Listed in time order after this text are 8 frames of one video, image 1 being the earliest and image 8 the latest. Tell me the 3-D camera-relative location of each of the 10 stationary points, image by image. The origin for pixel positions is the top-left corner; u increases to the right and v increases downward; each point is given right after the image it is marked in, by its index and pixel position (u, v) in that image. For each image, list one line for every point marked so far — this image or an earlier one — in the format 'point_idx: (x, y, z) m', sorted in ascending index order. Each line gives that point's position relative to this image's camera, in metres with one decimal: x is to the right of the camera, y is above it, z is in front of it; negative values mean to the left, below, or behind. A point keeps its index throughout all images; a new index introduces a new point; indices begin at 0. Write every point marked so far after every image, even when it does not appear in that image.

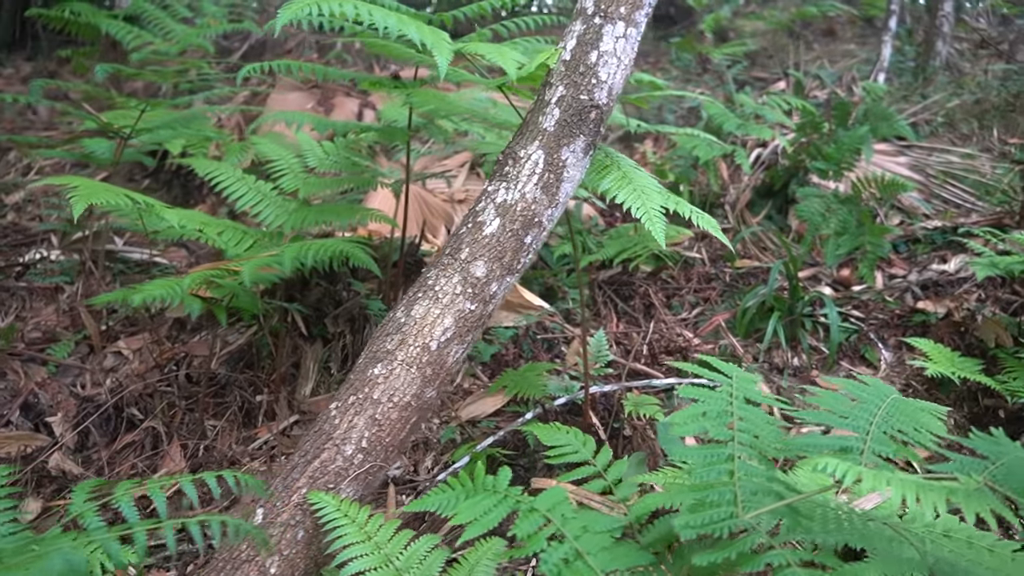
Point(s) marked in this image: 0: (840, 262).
0: (+1.7, +0.1, +4.2) m
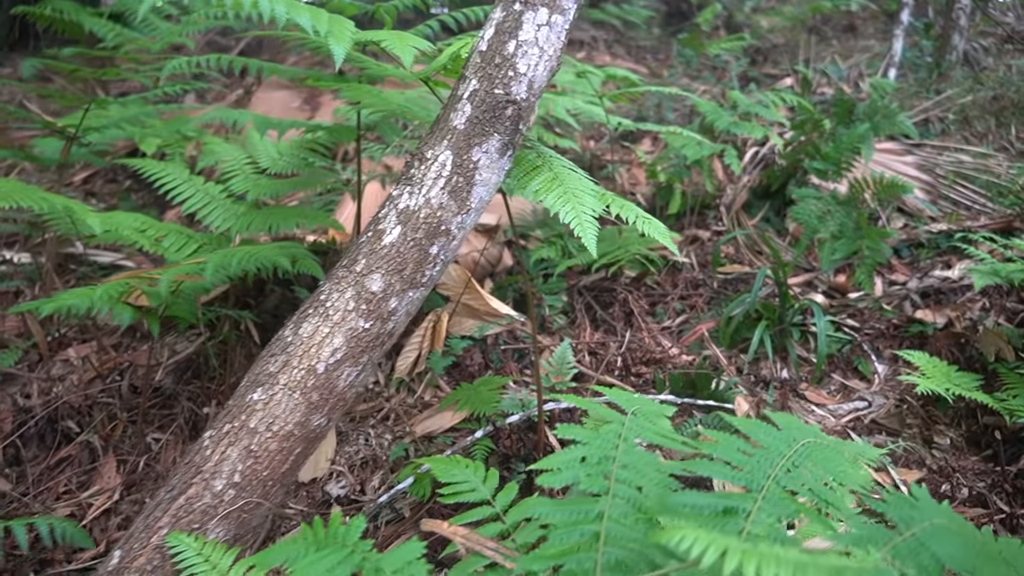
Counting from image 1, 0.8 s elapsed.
0: (+1.6, +0.1, +3.9) m
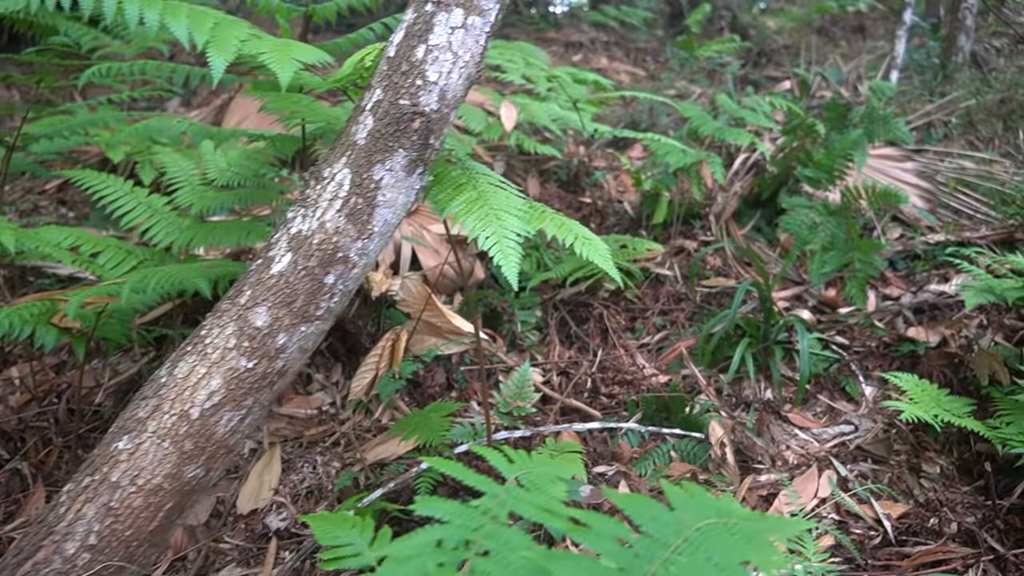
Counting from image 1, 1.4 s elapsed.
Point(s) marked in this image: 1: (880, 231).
0: (+1.5, 0.0, +3.7) m
1: (+1.9, +0.3, +4.1) m
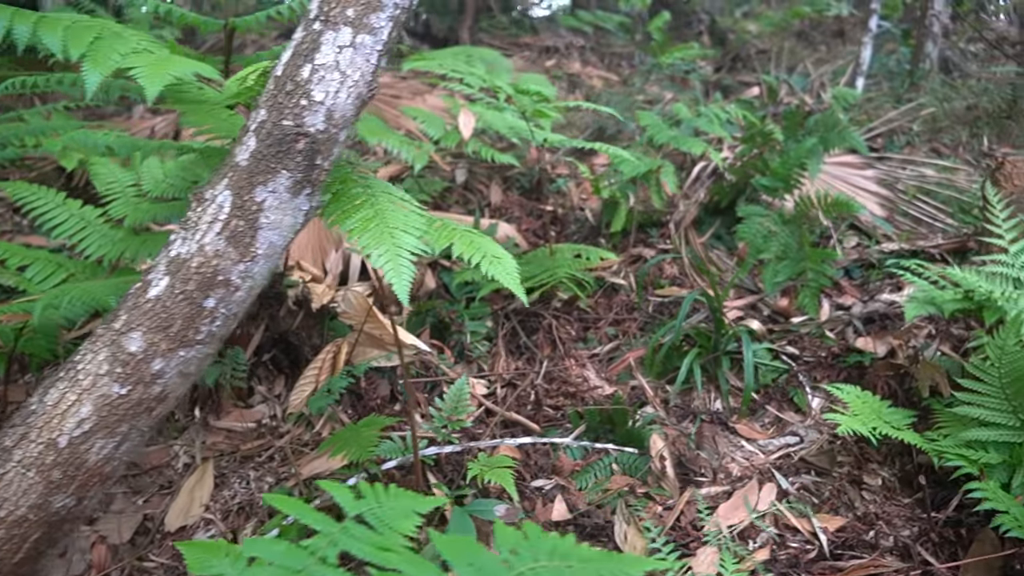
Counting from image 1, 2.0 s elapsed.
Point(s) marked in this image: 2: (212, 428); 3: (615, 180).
0: (+1.3, 0.0, +3.7) m
1: (+1.7, +0.3, +4.1) m
2: (-1.1, -0.5, +2.8) m
3: (+0.6, +0.6, +4.4) m
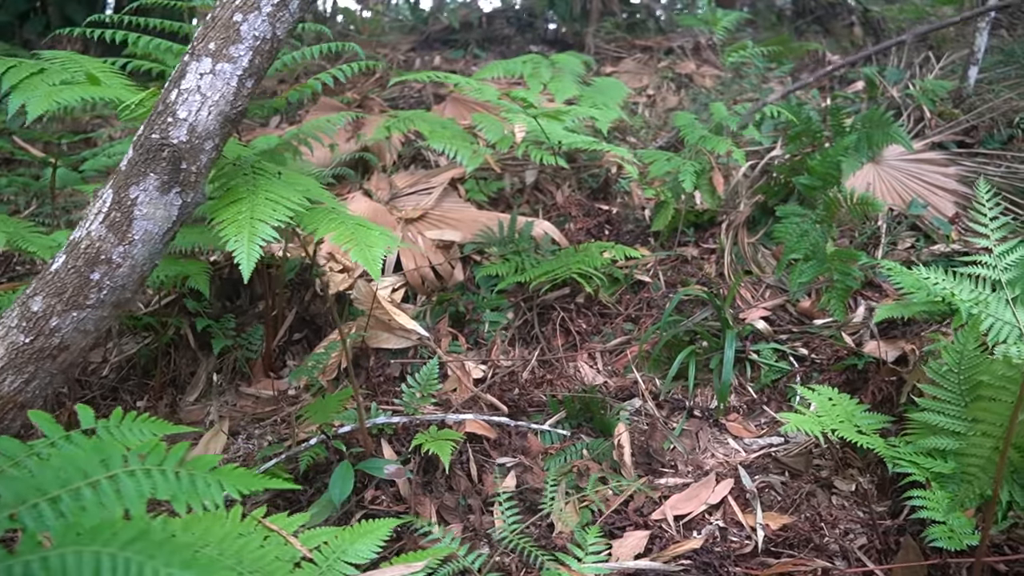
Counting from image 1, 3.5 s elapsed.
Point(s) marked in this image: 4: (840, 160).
0: (+1.4, 0.0, +3.6) m
1: (+1.9, +0.2, +3.9) m
2: (-1.1, -0.4, +3.3) m
3: (+0.9, +0.6, +4.5) m
4: (+1.6, +0.6, +3.7) m
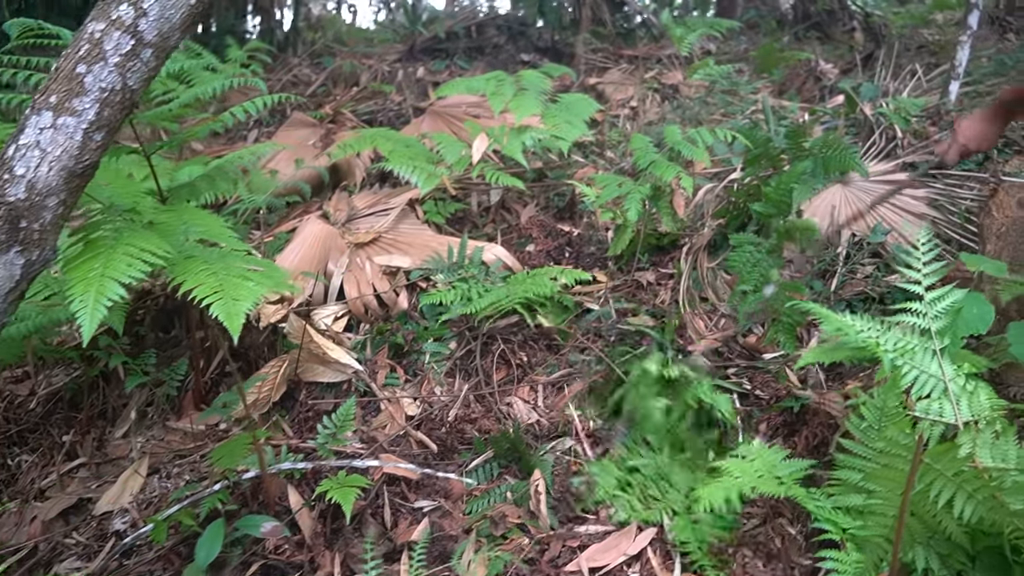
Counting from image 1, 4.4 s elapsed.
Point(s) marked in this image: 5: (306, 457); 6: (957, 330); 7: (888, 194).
0: (+1.1, -0.2, +3.5) m
1: (+1.6, +0.1, +3.7) m
2: (-1.4, -0.6, +3.2) m
3: (+0.6, +0.5, +4.4) m
4: (+1.3, +0.5, +3.6) m
5: (-0.8, -0.7, +3.1) m
6: (+1.3, -0.1, +2.3) m
7: (+2.0, +0.5, +4.1) m
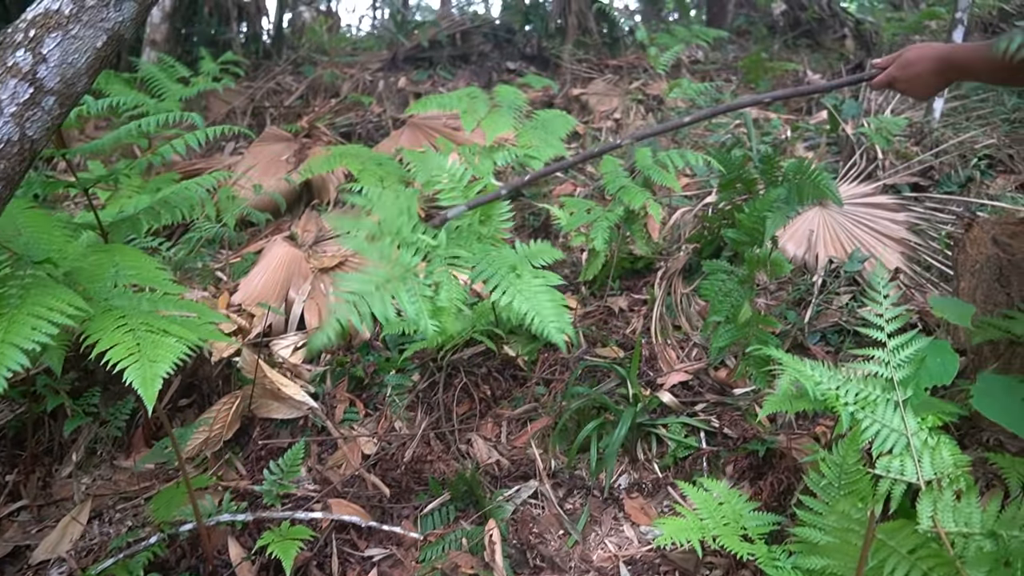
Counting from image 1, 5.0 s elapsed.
0: (+1.0, -0.3, +3.4) m
1: (+1.4, 0.0, +3.6) m
2: (-1.6, -0.7, +3.1) m
3: (+0.5, +0.3, +4.3) m
4: (+1.1, +0.3, +3.4) m
5: (-1.0, -0.8, +3.0) m
6: (+1.2, -0.3, +2.2) m
7: (+1.8, +0.4, +4.0) m
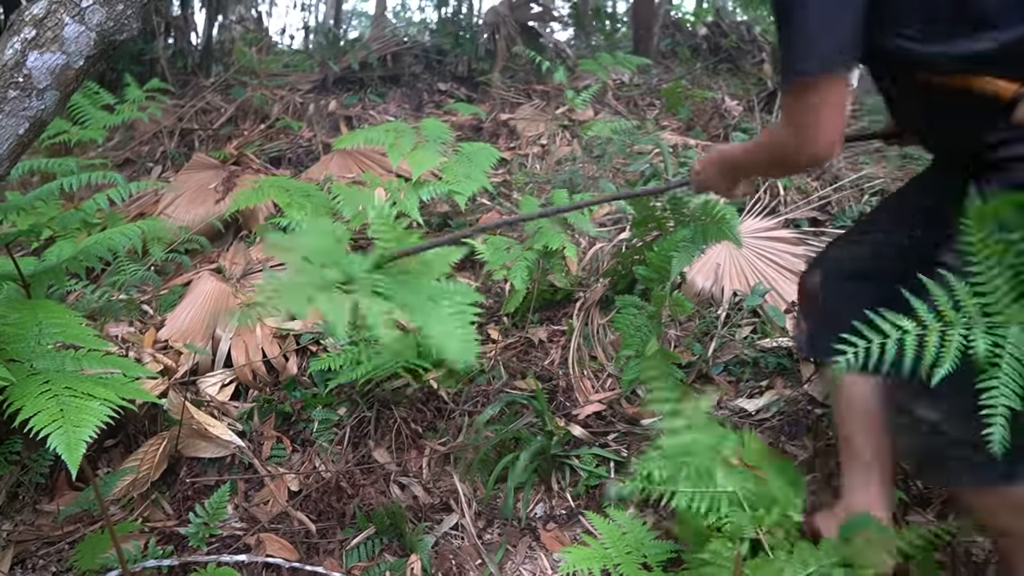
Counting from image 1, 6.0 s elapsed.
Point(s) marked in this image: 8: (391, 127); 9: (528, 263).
0: (+0.6, -0.5, +3.6) m
1: (+1.1, -0.2, +3.9) m
2: (-1.9, -0.9, +3.1) m
3: (+0.1, +0.2, +4.4) m
4: (+0.8, +0.2, +3.7) m
5: (-1.3, -1.0, +3.0) m
6: (+0.9, -0.4, +2.5) m
7: (+1.4, +0.2, +4.3) m
8: (-0.8, +1.1, +5.1) m
9: (+0.1, +0.1, +4.1) m
